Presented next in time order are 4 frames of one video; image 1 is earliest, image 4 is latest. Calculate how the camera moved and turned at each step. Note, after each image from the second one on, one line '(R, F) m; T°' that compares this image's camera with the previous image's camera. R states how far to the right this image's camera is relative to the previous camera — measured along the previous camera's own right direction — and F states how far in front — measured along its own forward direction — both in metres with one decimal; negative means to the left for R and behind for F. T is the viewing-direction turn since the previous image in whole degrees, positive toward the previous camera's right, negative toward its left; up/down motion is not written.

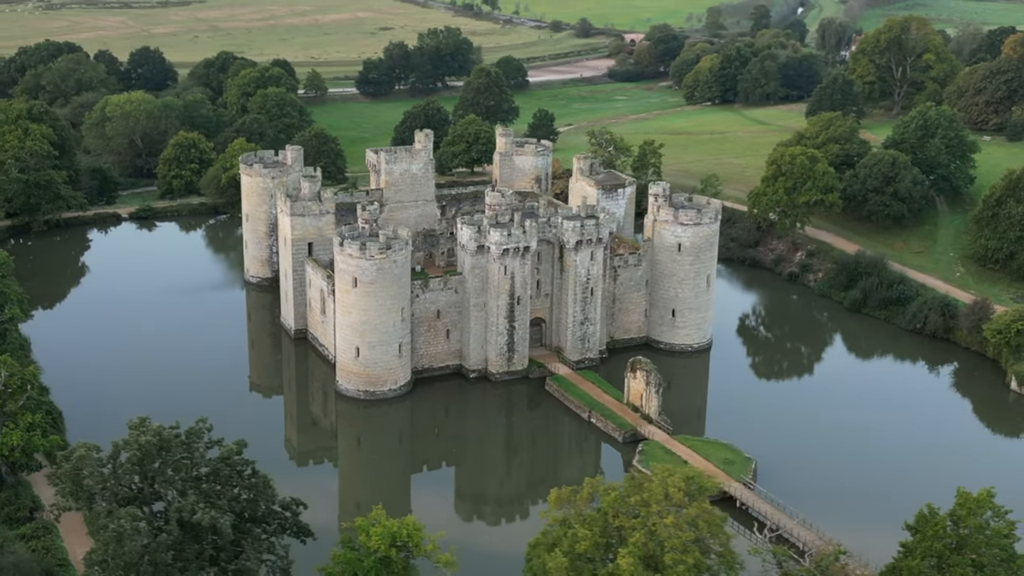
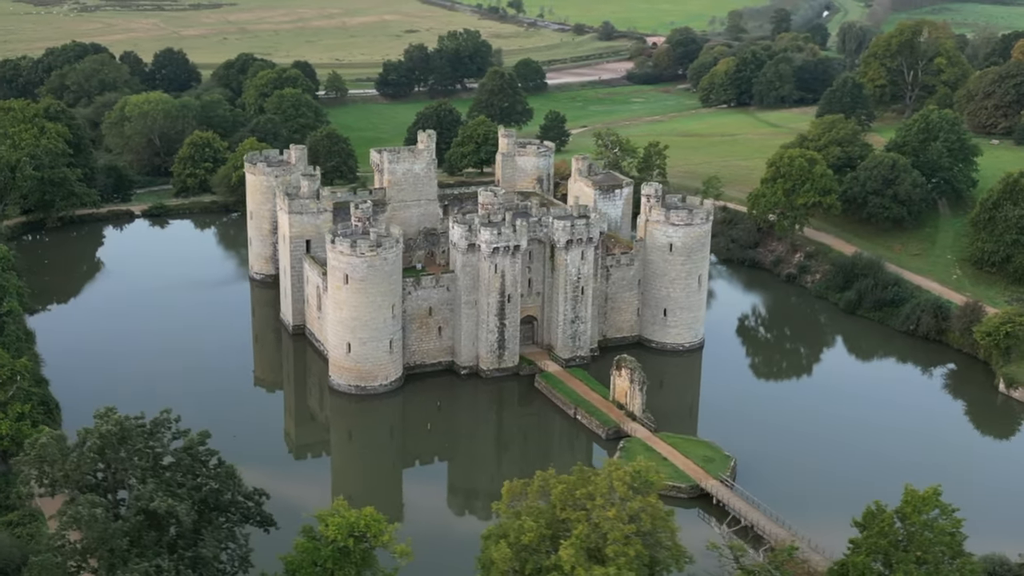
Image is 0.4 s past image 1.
(+2.1, -0.7) m; -2°
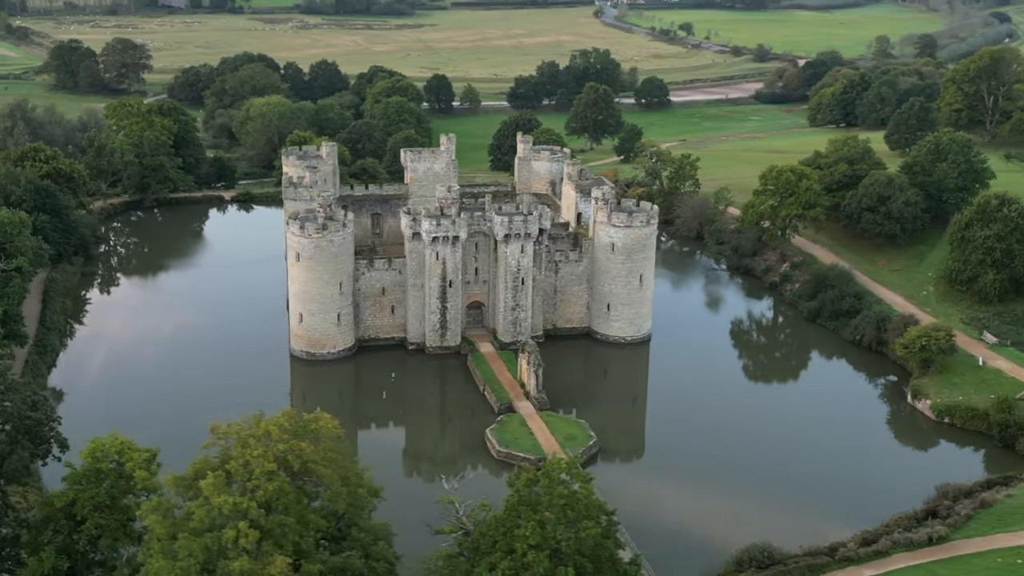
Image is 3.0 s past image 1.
(+15.8, -2.6) m; -15°
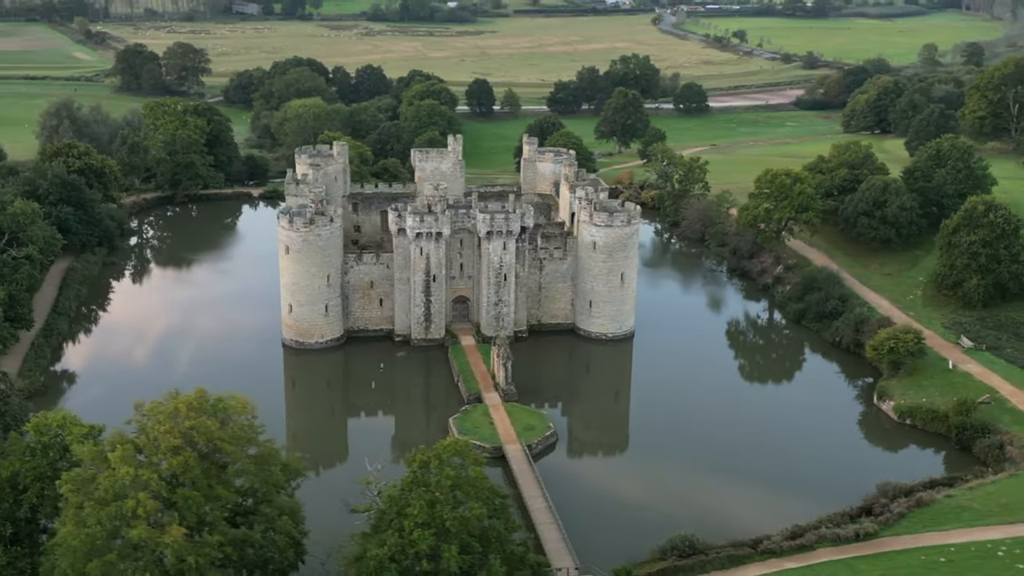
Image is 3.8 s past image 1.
(+5.3, -1.1) m; -5°
